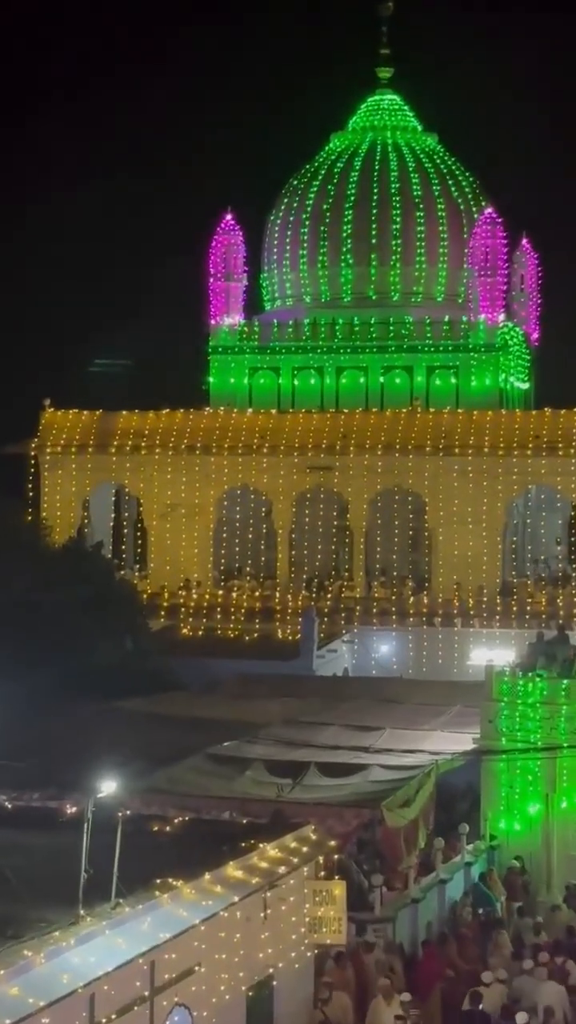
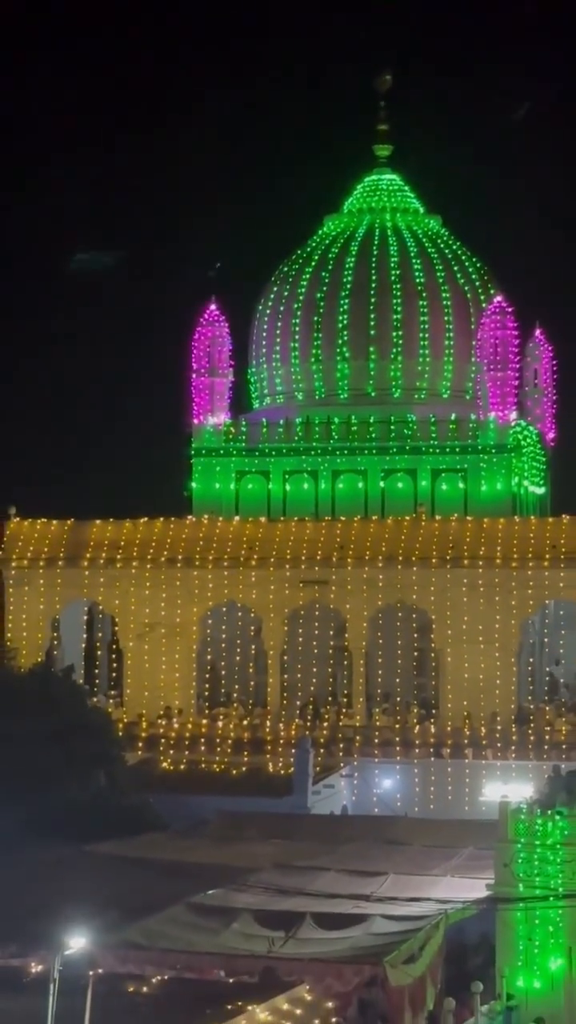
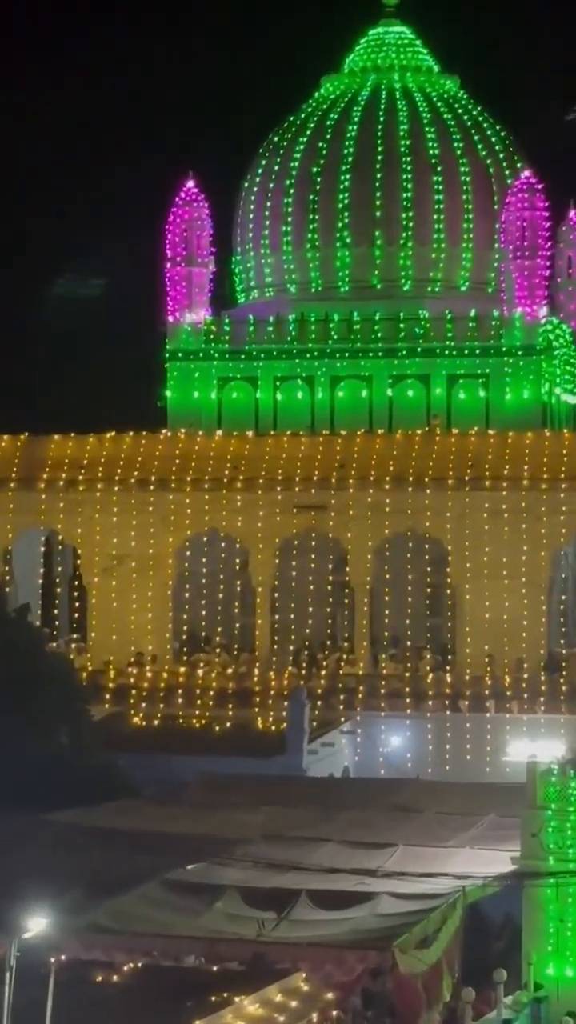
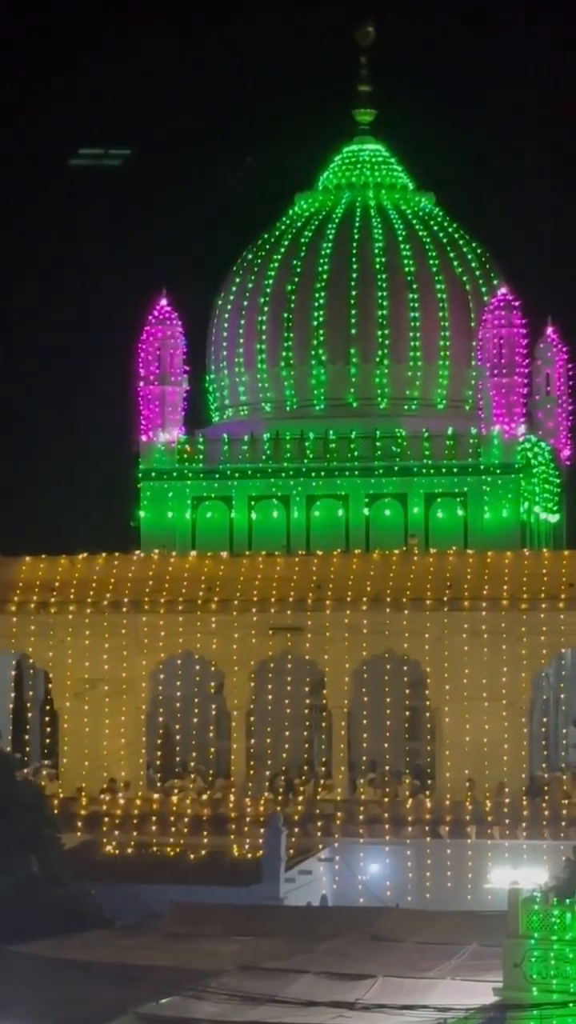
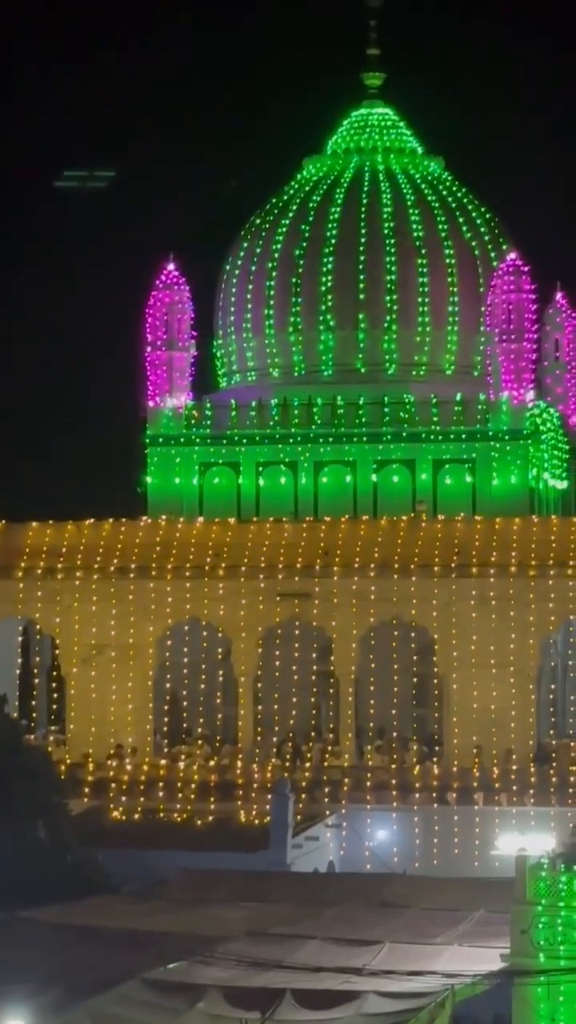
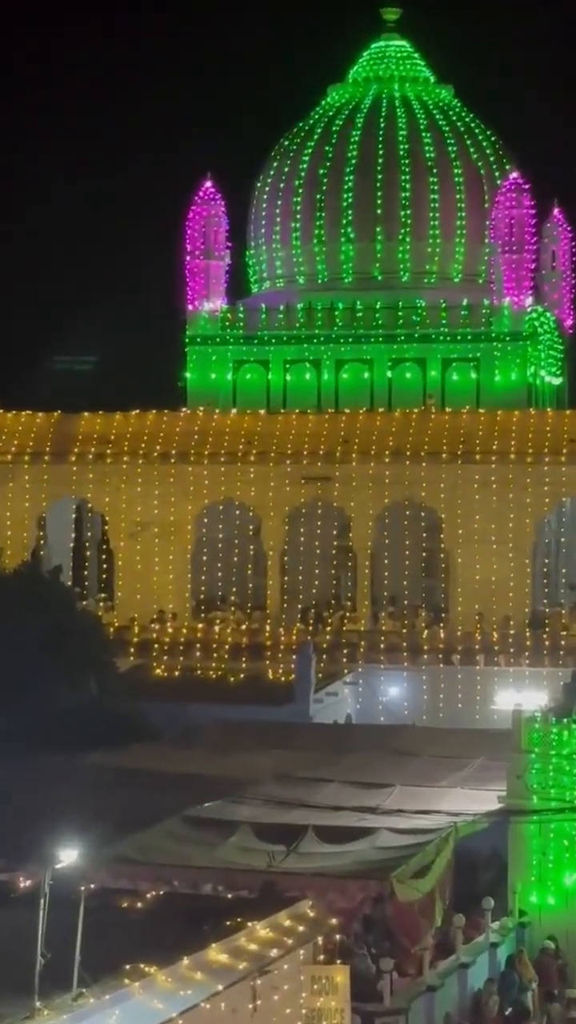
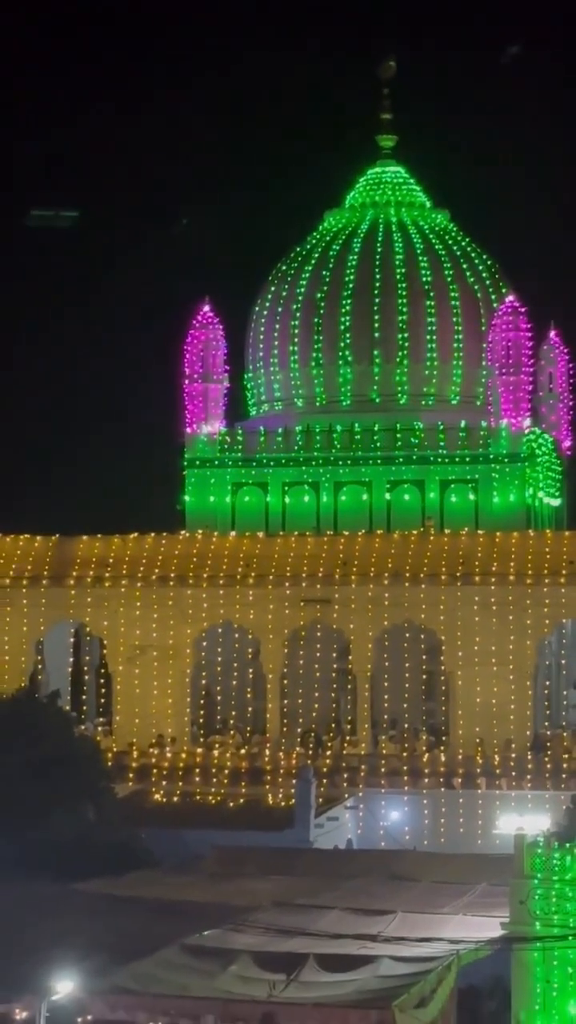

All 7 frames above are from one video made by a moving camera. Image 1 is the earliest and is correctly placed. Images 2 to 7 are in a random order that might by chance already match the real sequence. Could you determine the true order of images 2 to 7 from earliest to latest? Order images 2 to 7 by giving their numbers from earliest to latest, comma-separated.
6, 3, 5, 4, 7, 2
